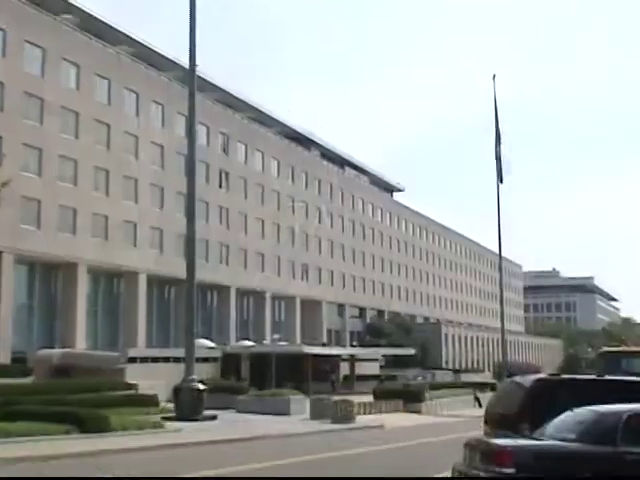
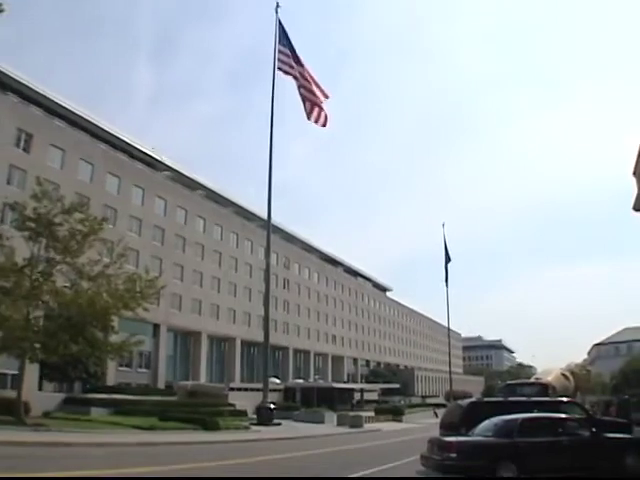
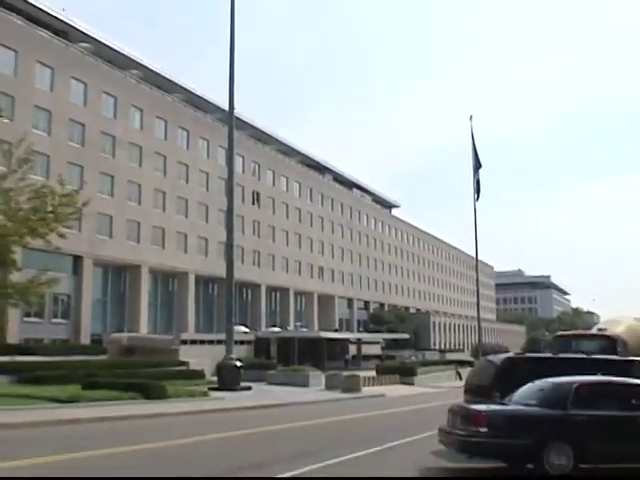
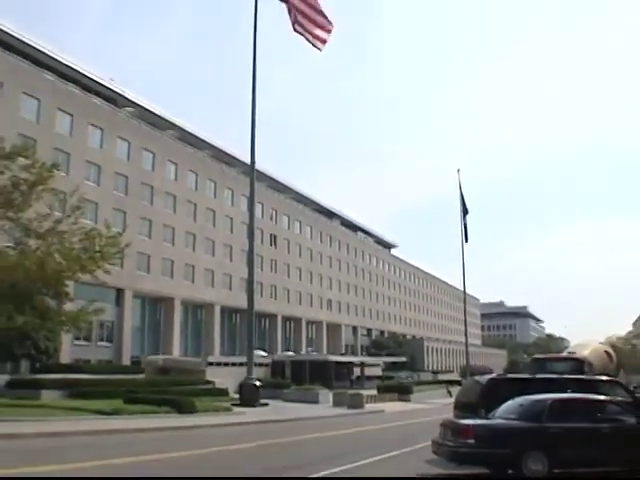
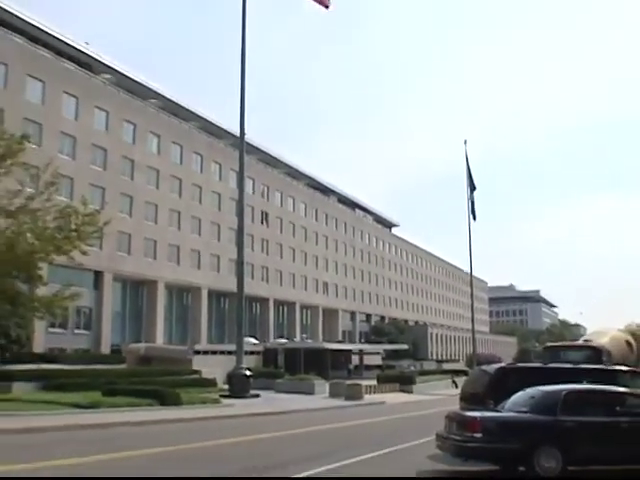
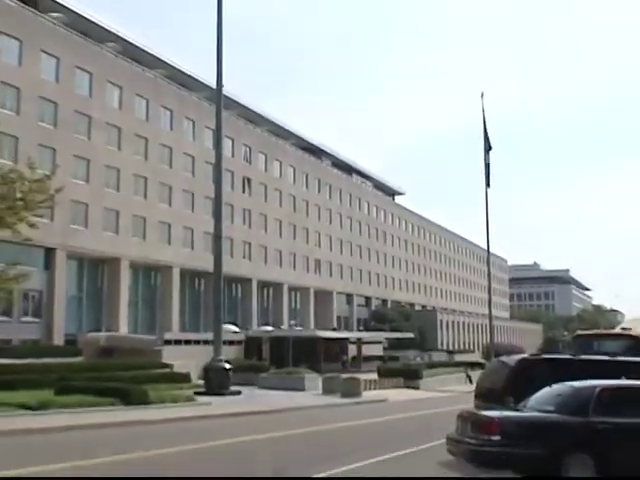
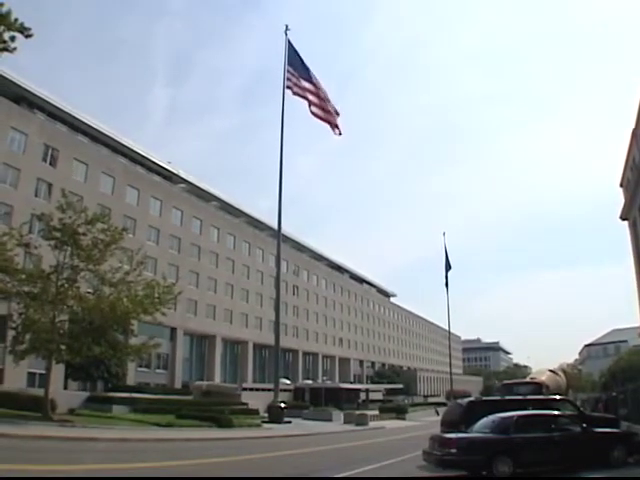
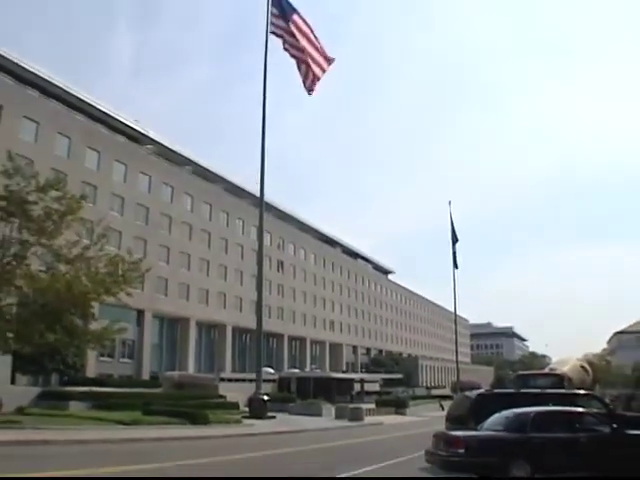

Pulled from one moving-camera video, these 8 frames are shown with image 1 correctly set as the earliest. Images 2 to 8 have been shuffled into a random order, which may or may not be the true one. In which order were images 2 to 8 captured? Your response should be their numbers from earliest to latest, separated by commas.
6, 3, 5, 4, 8, 2, 7
